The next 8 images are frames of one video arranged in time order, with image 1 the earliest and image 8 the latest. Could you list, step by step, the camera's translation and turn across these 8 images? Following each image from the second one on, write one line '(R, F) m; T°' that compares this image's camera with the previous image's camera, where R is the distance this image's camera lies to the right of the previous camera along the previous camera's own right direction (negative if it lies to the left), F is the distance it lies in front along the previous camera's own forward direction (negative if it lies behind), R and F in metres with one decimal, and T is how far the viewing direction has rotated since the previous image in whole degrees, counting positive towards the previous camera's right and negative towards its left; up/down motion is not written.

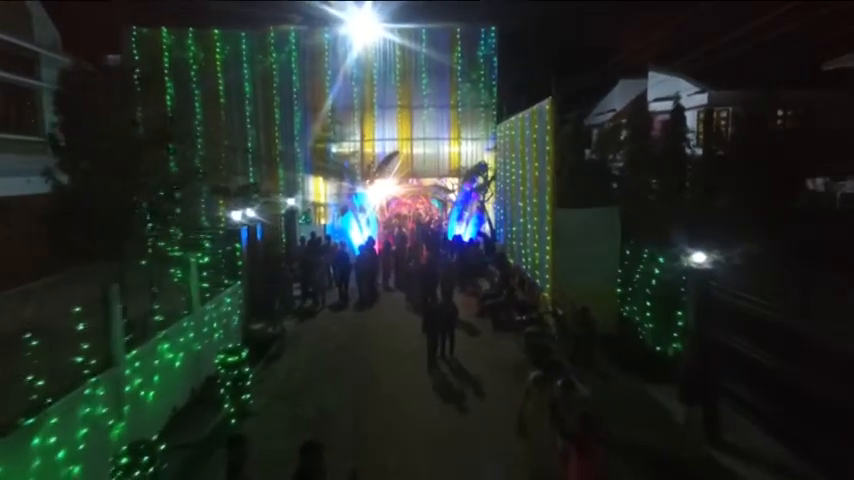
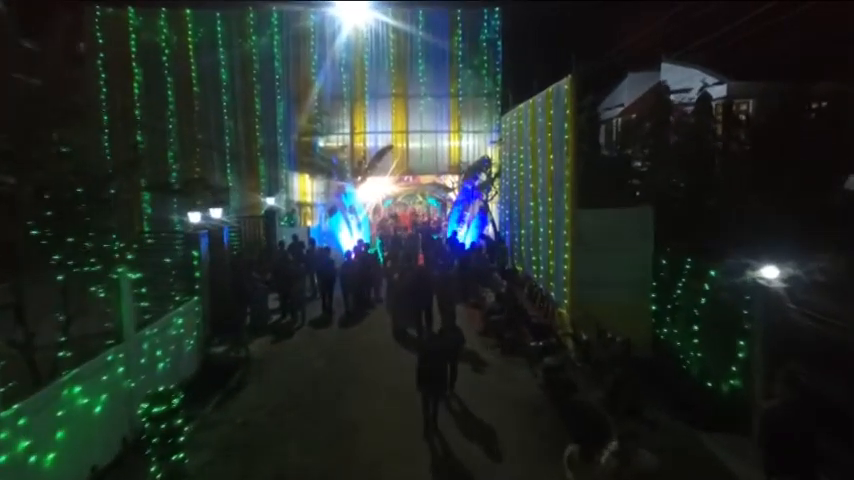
(+0.1, +1.9) m; 0°
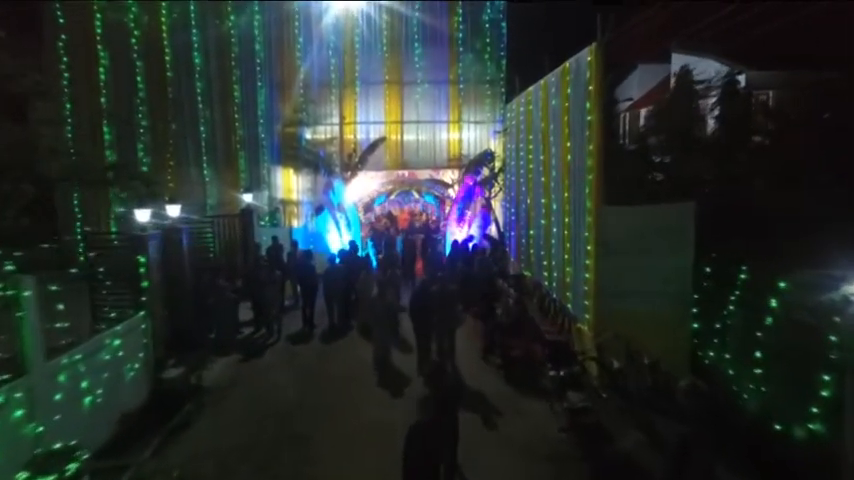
(+0.1, +1.6) m; 0°
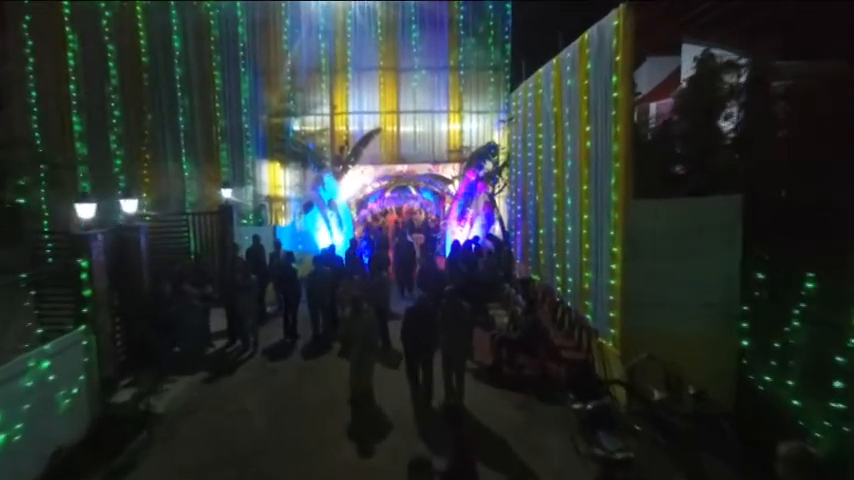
(+0.1, +1.2) m; 0°
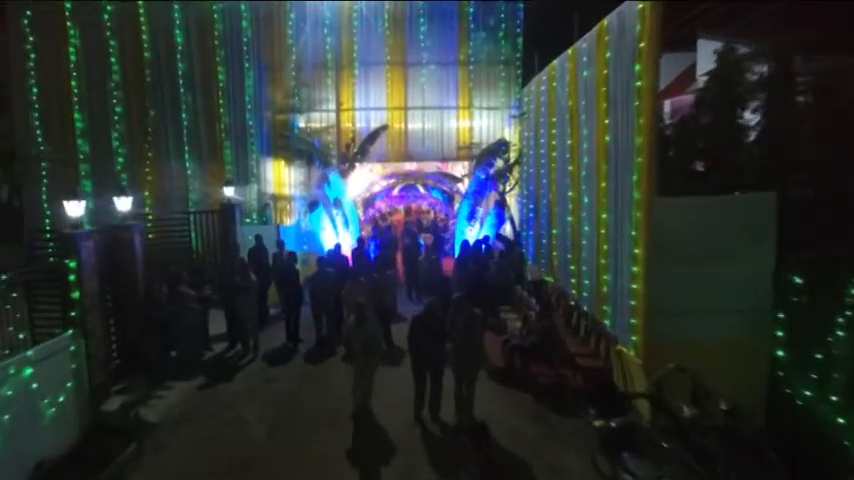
(0.0, +0.4) m; -1°
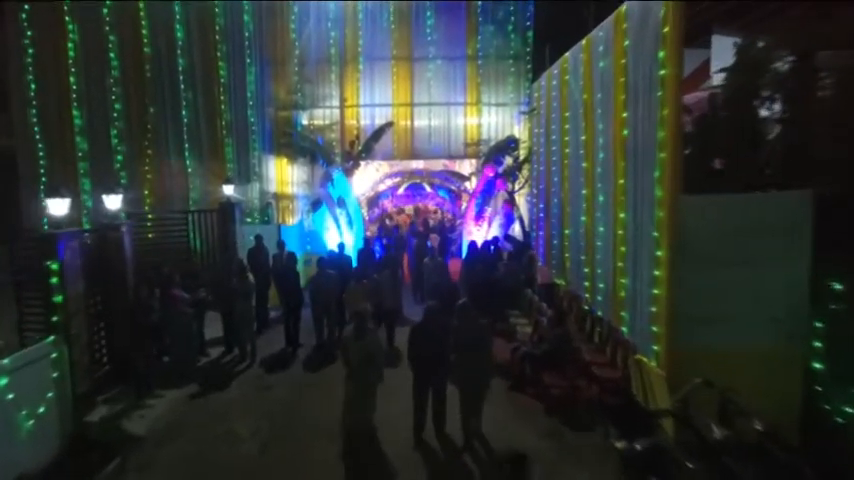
(0.0, +0.4) m; -1°
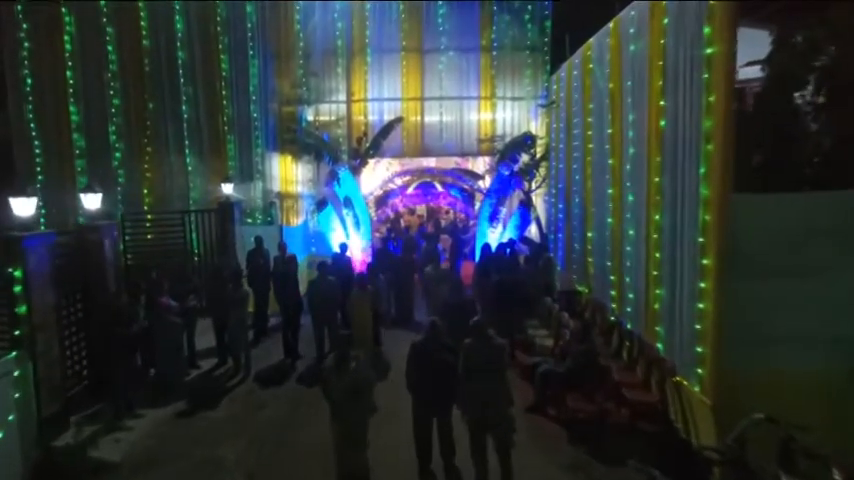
(0.0, +0.7) m; -1°
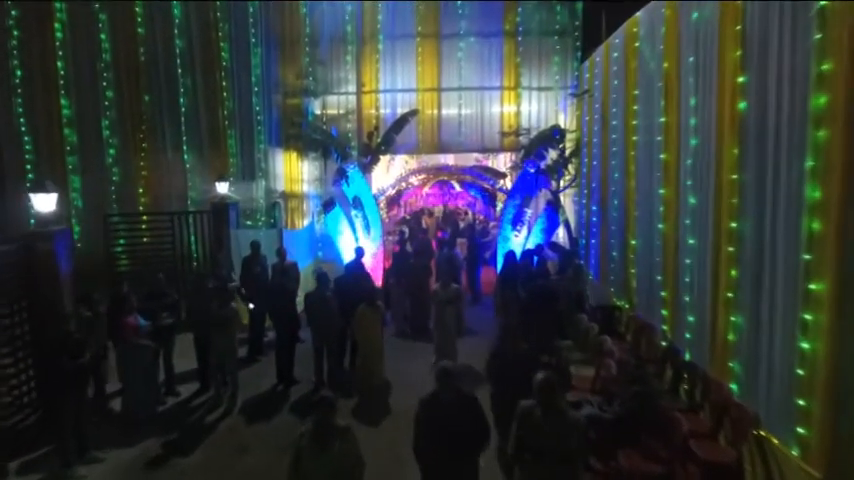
(0.0, +1.2) m; -2°
